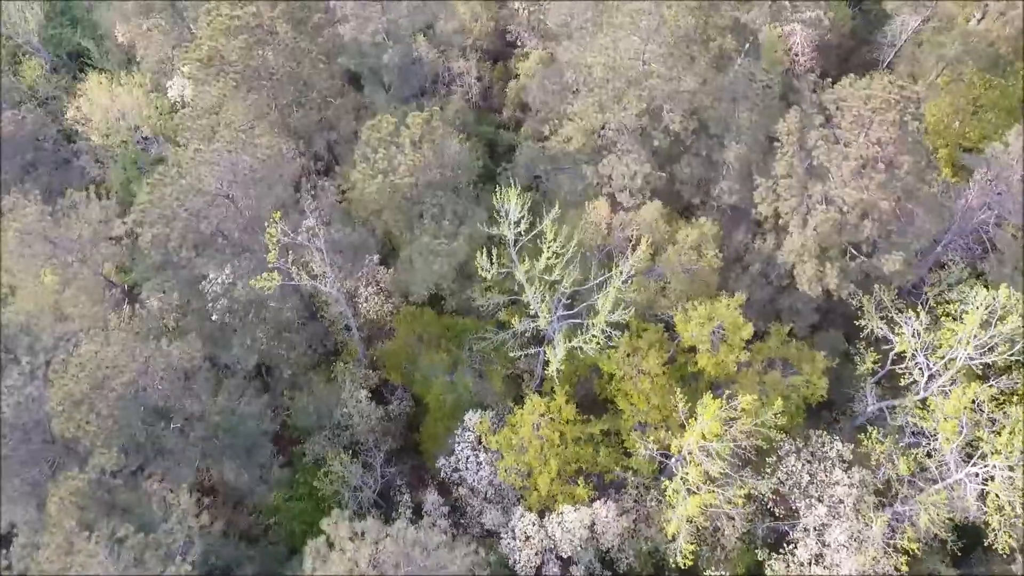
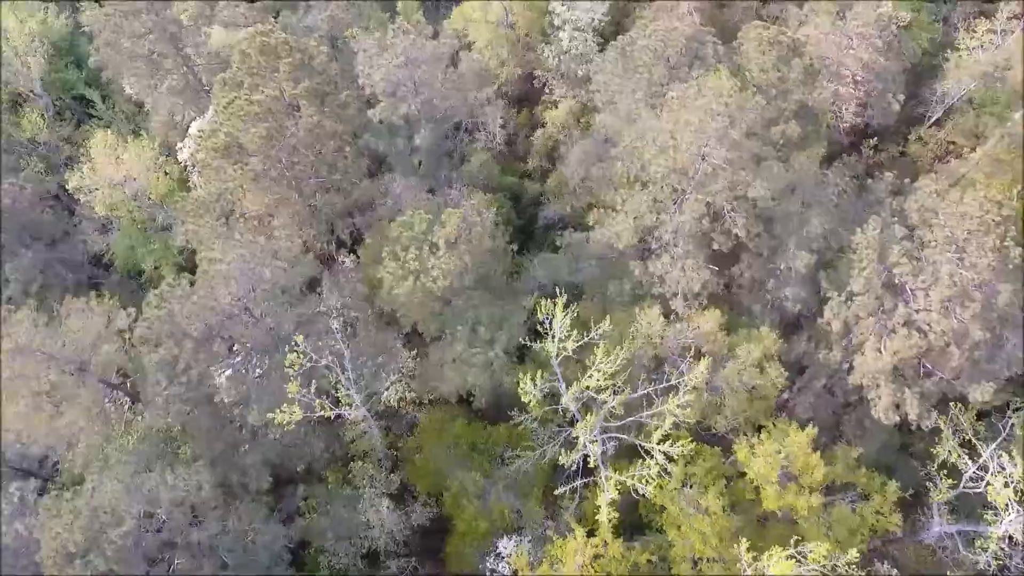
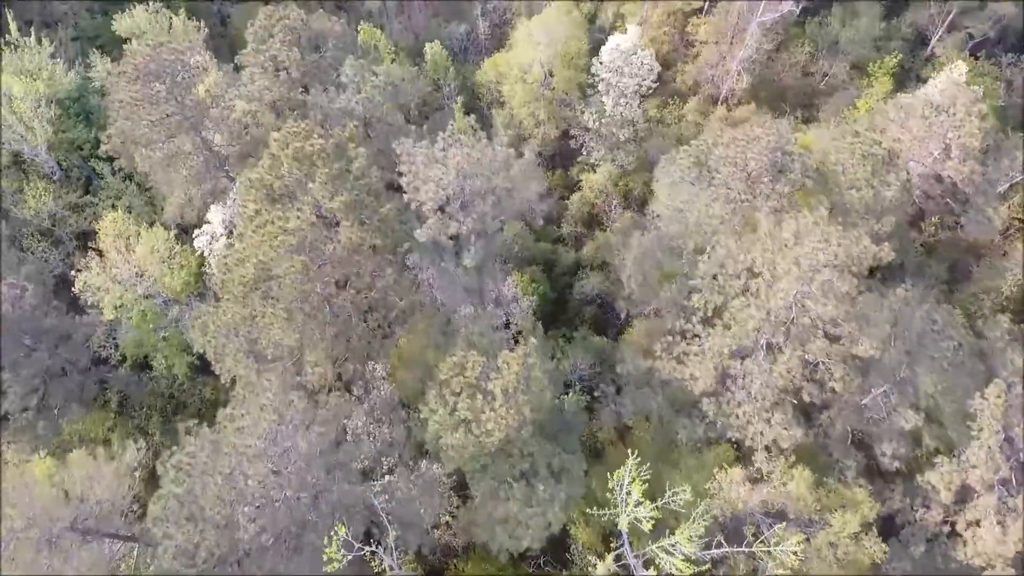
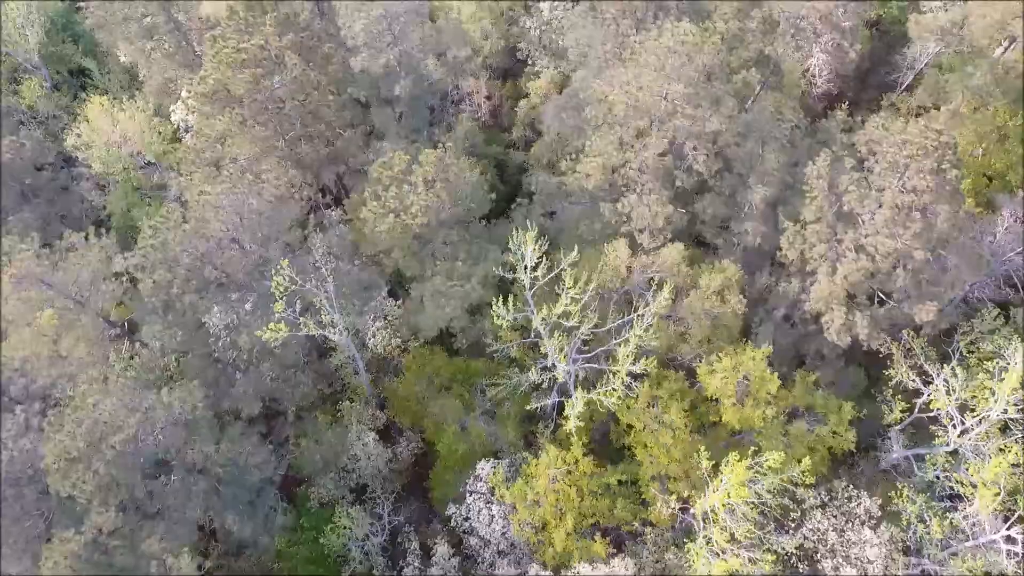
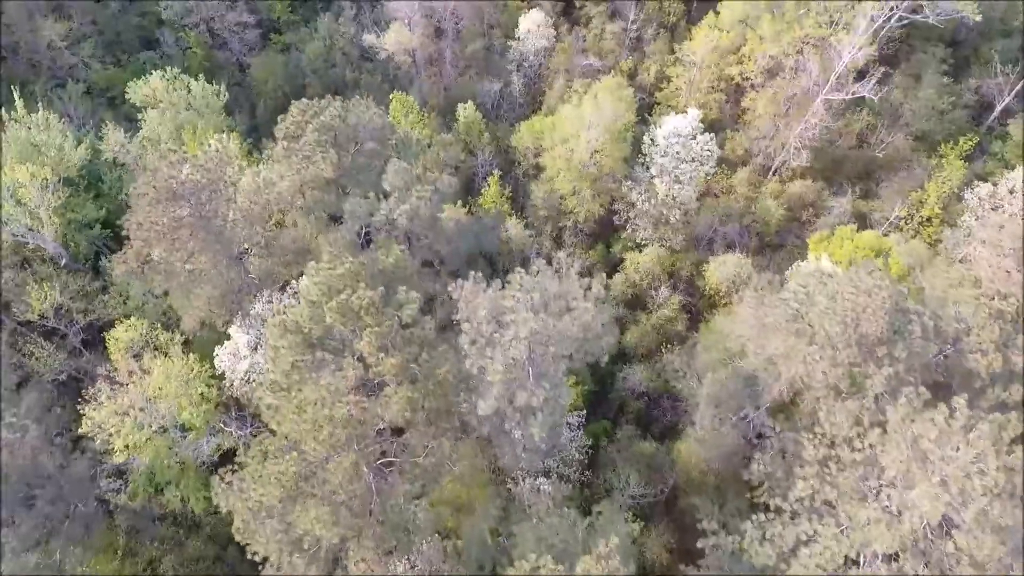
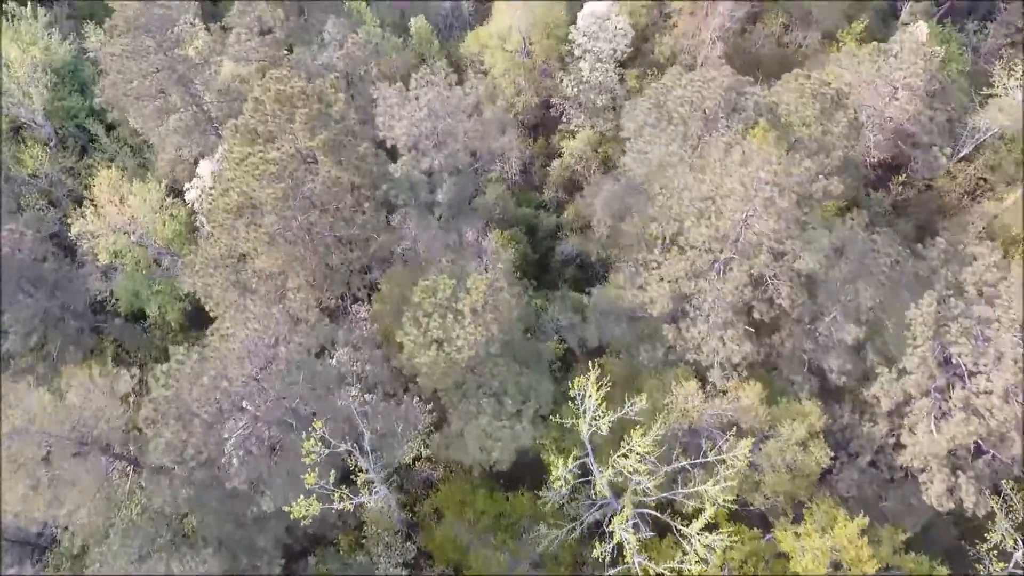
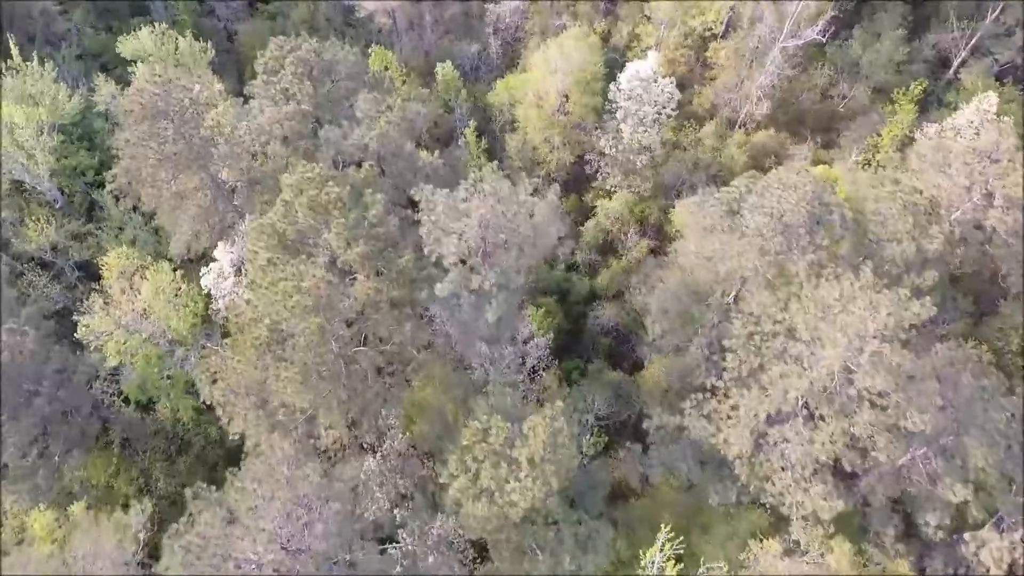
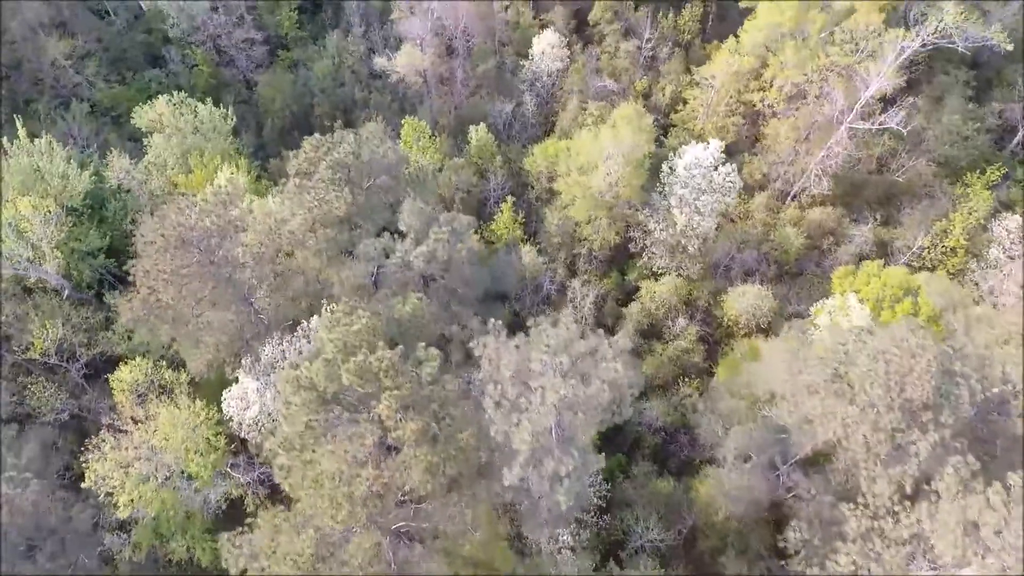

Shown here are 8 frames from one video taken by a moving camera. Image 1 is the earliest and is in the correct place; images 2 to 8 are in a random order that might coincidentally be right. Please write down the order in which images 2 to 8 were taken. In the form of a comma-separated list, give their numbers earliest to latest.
4, 2, 6, 3, 7, 5, 8
